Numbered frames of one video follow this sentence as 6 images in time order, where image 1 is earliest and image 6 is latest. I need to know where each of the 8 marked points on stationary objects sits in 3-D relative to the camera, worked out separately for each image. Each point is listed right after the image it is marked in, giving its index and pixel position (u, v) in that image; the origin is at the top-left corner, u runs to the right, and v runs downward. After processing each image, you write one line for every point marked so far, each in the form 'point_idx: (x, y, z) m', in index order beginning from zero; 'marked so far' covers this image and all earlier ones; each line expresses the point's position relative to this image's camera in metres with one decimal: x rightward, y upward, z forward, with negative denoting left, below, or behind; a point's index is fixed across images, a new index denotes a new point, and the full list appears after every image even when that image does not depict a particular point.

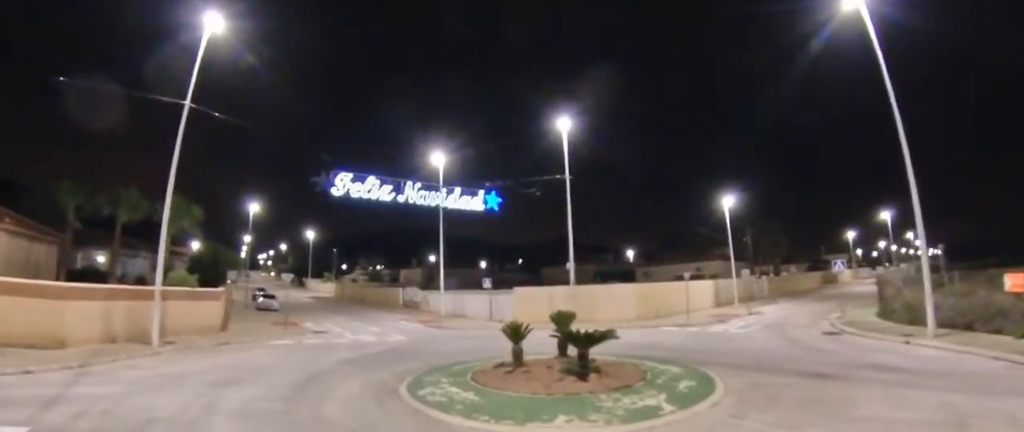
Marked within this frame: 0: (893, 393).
0: (+8.2, -3.8, +16.2) m
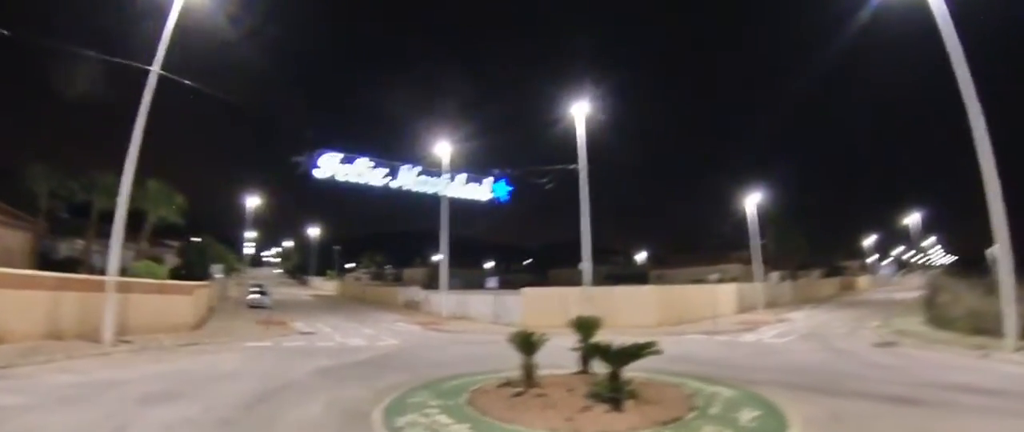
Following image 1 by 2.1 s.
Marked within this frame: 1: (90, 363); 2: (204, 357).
0: (+8.4, -3.5, +12.7) m
1: (-10.3, -3.6, +18.3) m
2: (-8.1, -3.7, +19.8) m
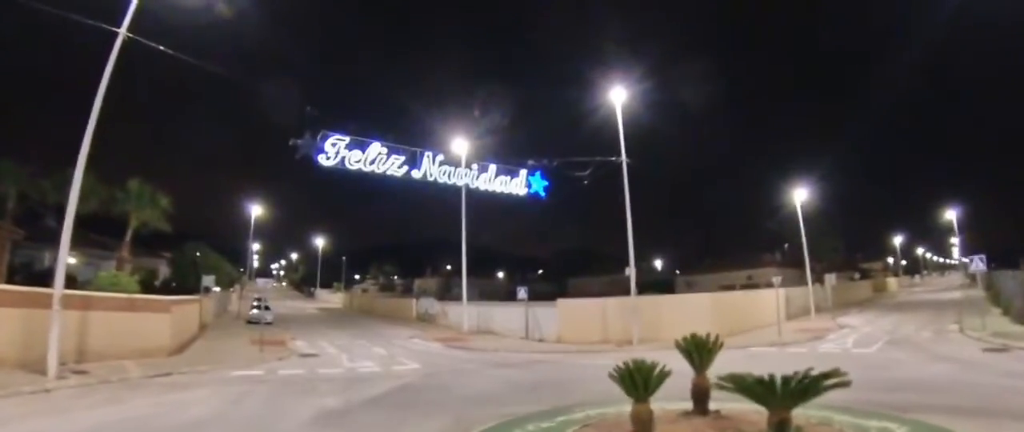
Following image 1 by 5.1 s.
0: (+9.5, -3.0, +8.3) m
1: (-9.1, -3.5, +14.0) m
2: (-6.9, -3.6, +15.4) m
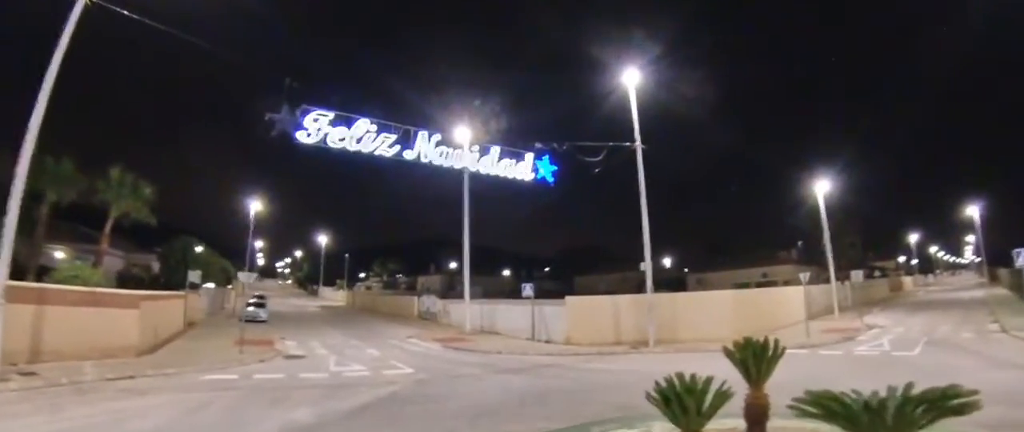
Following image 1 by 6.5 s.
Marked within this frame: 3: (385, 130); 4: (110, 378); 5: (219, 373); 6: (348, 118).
0: (+9.6, -2.7, +6.0) m
1: (-9.0, -3.2, +11.9) m
2: (-6.8, -3.3, +13.3) m
3: (-3.0, +2.0, +17.1) m
4: (-8.5, -3.4, +16.0) m
5: (-6.9, -3.7, +17.7) m
6: (-3.7, +2.2, +16.4) m
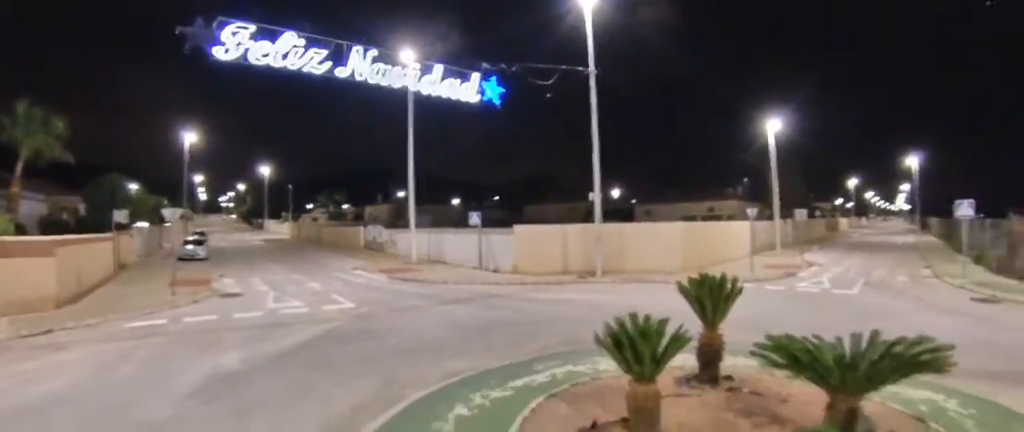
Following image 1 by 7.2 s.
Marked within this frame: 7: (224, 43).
0: (+9.1, -2.2, +6.2) m
1: (-9.8, -2.1, +10.9) m
2: (-7.7, -2.1, +12.4) m
3: (-4.1, +3.5, +16.0) m
4: (-9.6, -2.0, +15.0) m
5: (-8.1, -2.1, +16.9) m
6: (-4.8, +3.7, +15.2) m
7: (-5.5, +3.3, +14.7) m
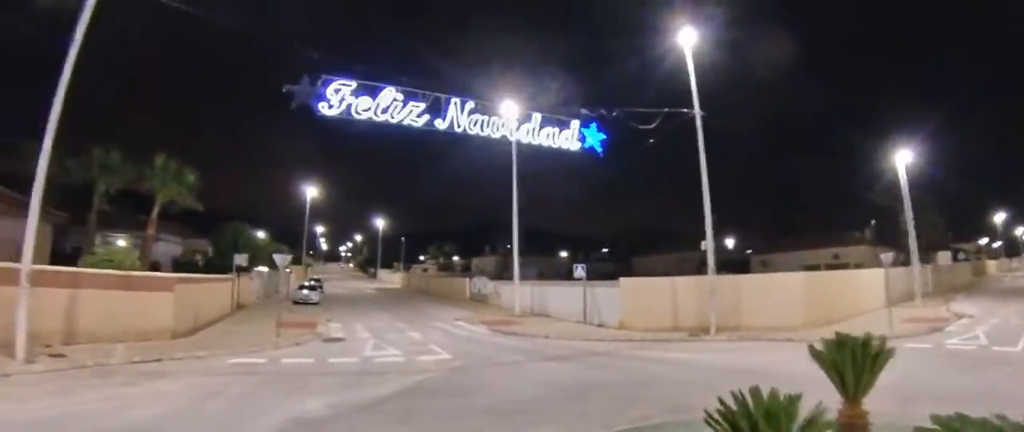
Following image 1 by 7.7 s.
0: (+9.6, -2.5, +3.7) m
1: (-8.4, -2.8, +11.0) m
2: (-6.1, -2.9, +12.3) m
3: (-2.0, +2.5, +15.7) m
4: (-7.6, -3.0, +15.1) m
5: (-5.9, -3.1, +16.7) m
6: (-2.8, +2.7, +15.0) m
7: (-3.5, +2.4, +14.6) m
